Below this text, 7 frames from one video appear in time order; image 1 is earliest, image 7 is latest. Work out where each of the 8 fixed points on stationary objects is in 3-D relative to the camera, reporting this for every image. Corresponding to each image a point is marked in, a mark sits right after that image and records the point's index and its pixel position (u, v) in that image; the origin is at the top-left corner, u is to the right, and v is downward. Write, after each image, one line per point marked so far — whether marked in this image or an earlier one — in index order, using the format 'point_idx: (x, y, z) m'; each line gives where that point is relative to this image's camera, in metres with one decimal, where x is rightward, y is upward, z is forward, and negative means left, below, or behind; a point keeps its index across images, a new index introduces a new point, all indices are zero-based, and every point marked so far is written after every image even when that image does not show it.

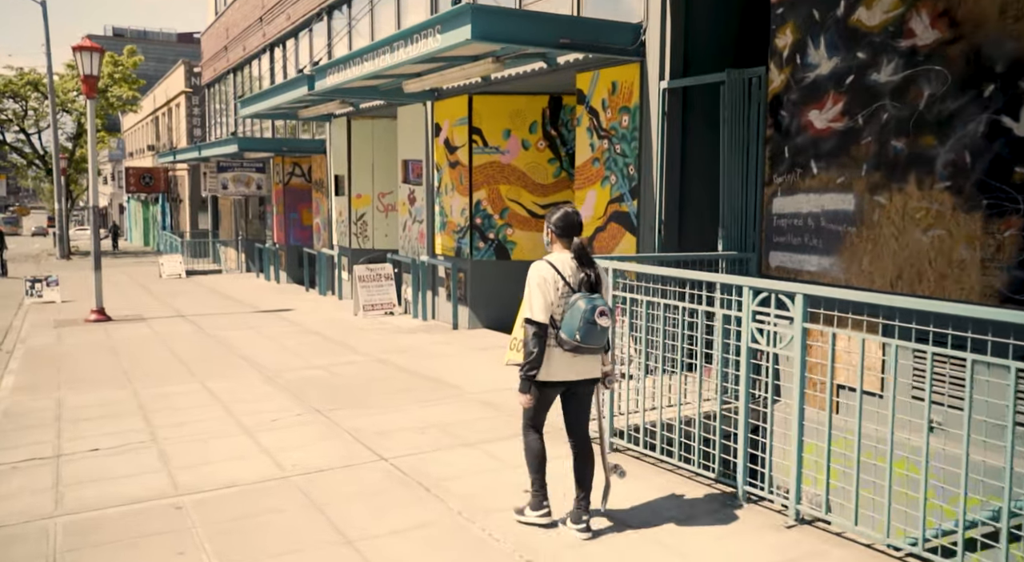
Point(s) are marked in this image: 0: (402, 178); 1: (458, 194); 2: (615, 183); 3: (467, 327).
0: (-2.1, +1.9, +16.8) m
1: (-0.9, +1.4, +14.5) m
2: (+1.2, +1.2, +10.5) m
3: (-0.7, -0.8, +14.5) m
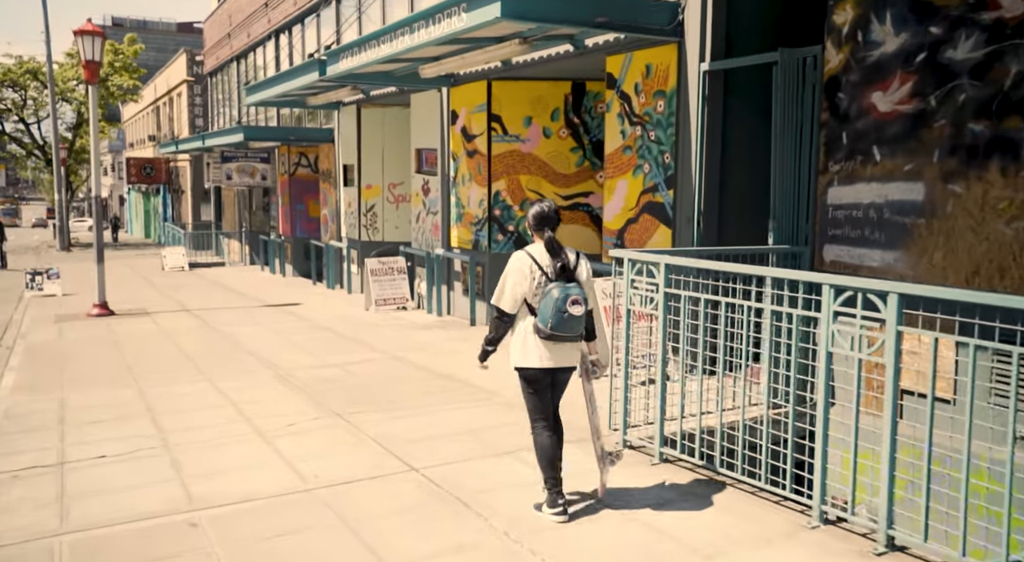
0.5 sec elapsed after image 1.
0: (-1.8, +2.1, +16.2) m
1: (-0.6, +1.5, +14.0) m
2: (+1.5, +1.2, +9.9) m
3: (-0.4, -0.7, +14.0) m
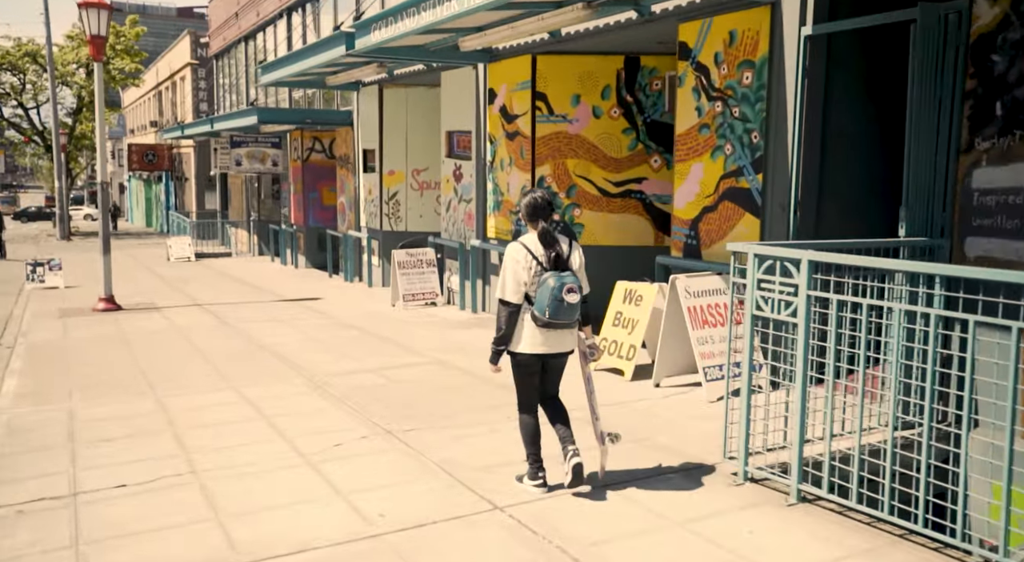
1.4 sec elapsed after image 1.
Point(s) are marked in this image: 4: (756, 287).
0: (-1.1, +2.2, +15.1) m
1: (+0.1, +1.6, +12.8) m
2: (+2.2, +1.3, +8.8) m
3: (+0.2, -0.6, +12.8) m
4: (+1.5, 0.0, +5.6) m
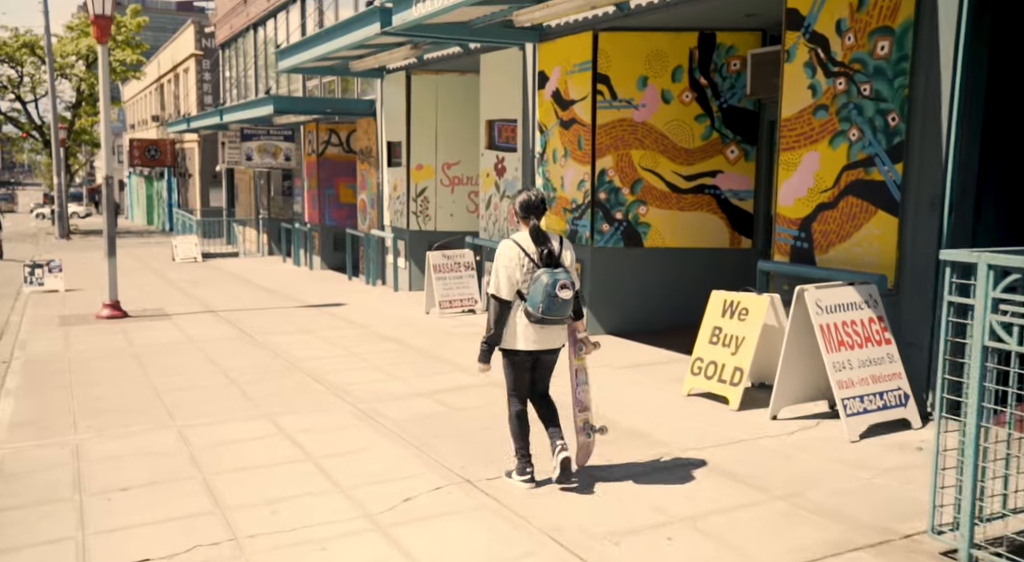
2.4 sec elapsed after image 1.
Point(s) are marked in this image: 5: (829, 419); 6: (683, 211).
0: (-0.4, +2.1, +13.7) m
1: (+0.8, +1.5, +11.4) m
2: (+2.9, +1.2, +7.4) m
3: (+1.0, -0.7, +11.5) m
4: (+2.3, -0.1, +4.2) m
5: (+2.5, -1.1, +7.0) m
6: (+2.1, +0.9, +11.1) m
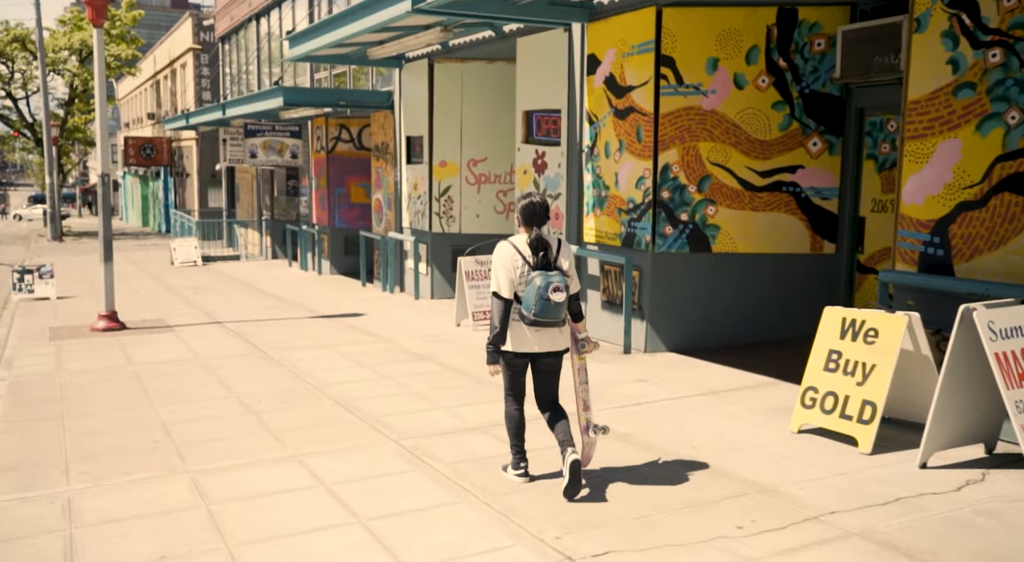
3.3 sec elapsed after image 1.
0: (+0.1, +2.0, +12.4) m
1: (+1.4, +1.4, +10.1) m
2: (+3.5, +1.1, +6.1) m
3: (+1.5, -0.8, +10.2) m
4: (+2.9, -0.2, +2.9) m
5: (+3.1, -1.2, +5.7) m
6: (+2.7, +0.8, +9.8) m
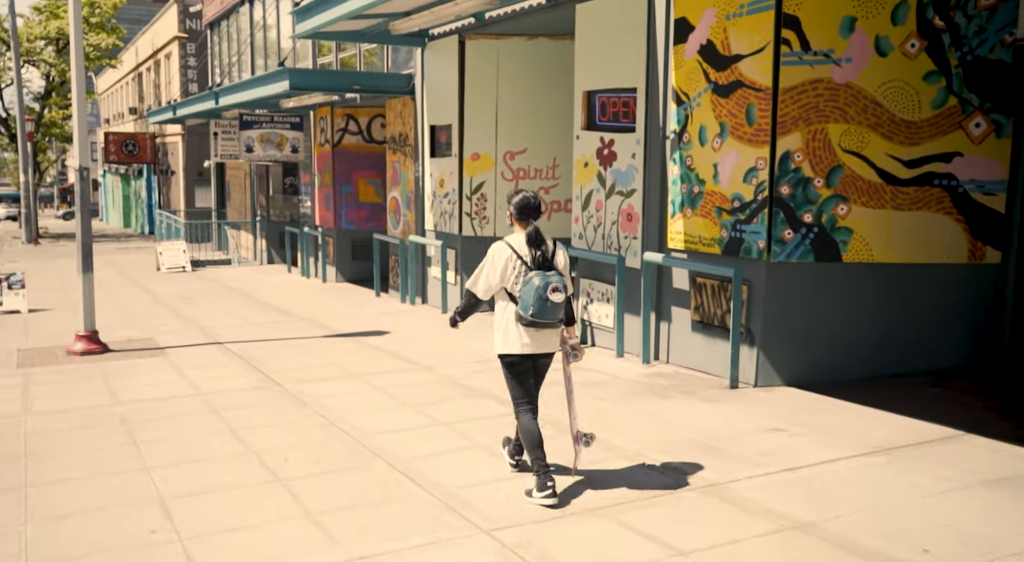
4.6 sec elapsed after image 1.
0: (+0.8, +1.8, +10.4) m
1: (+2.1, +1.3, +8.1) m
2: (+4.2, +0.9, +4.2) m
3: (+2.3, -1.0, +8.2) m
4: (+3.7, -0.4, +1.0) m
5: (+3.9, -1.3, +3.8) m
6: (+3.4, +0.6, +7.8) m
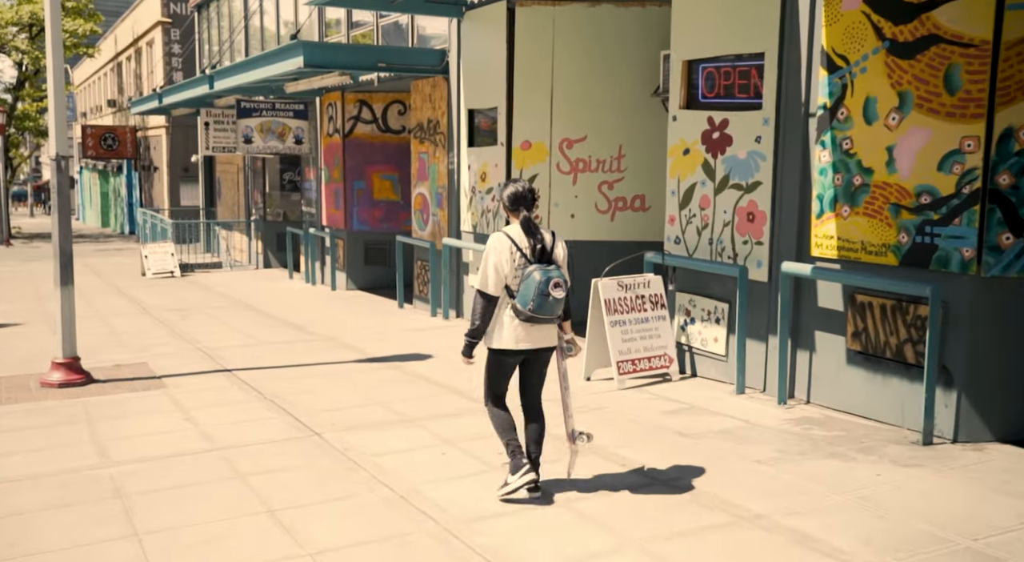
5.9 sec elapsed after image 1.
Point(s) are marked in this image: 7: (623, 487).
0: (+1.6, +1.7, +8.3) m
1: (+2.9, +1.1, +6.1) m
2: (+5.2, +0.8, +2.2) m
3: (+3.1, -1.1, +6.2) m
4: (+4.7, -0.6, -1.0) m
5: (+4.8, -1.5, +1.8) m
6: (+4.3, +0.5, +5.8) m
7: (+0.7, -1.3, +5.5) m
